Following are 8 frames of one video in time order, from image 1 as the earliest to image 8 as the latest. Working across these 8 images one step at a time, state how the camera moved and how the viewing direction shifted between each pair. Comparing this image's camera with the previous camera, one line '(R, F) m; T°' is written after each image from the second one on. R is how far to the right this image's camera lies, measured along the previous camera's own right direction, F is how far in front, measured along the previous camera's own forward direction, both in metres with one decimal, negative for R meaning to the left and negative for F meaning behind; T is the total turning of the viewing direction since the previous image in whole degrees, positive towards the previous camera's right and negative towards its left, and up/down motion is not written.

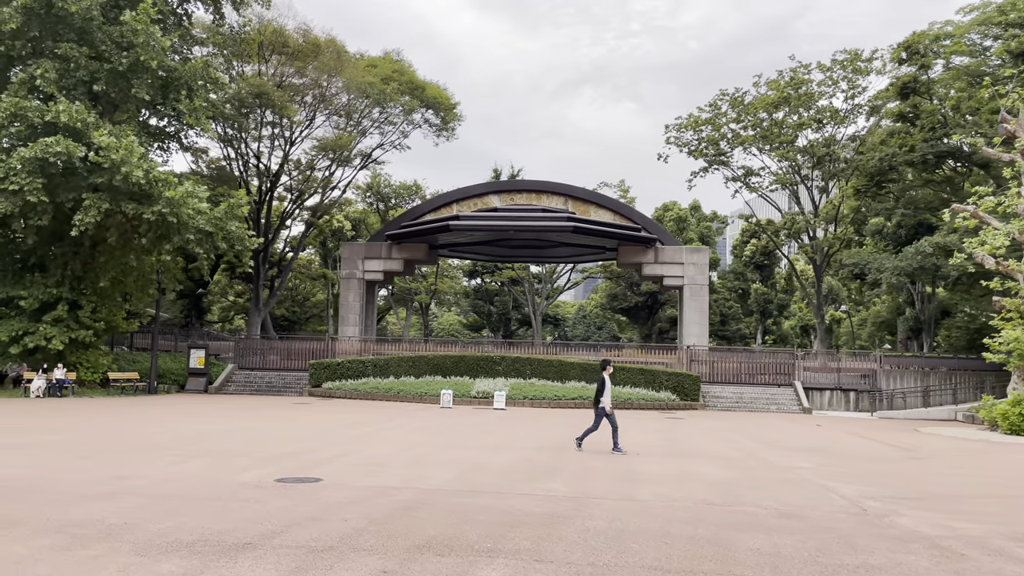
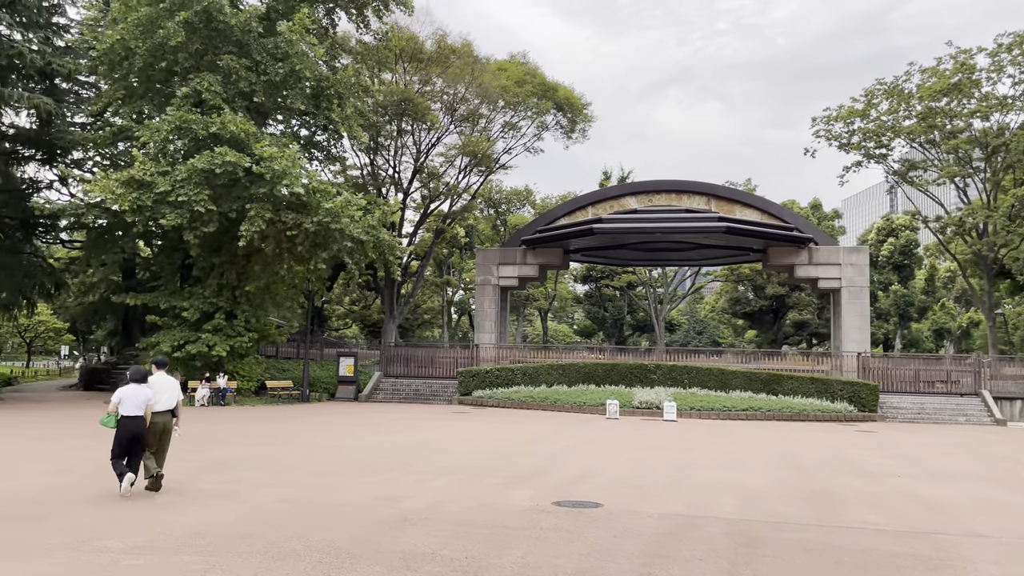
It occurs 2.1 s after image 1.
(-2.1, +0.7) m; -6°
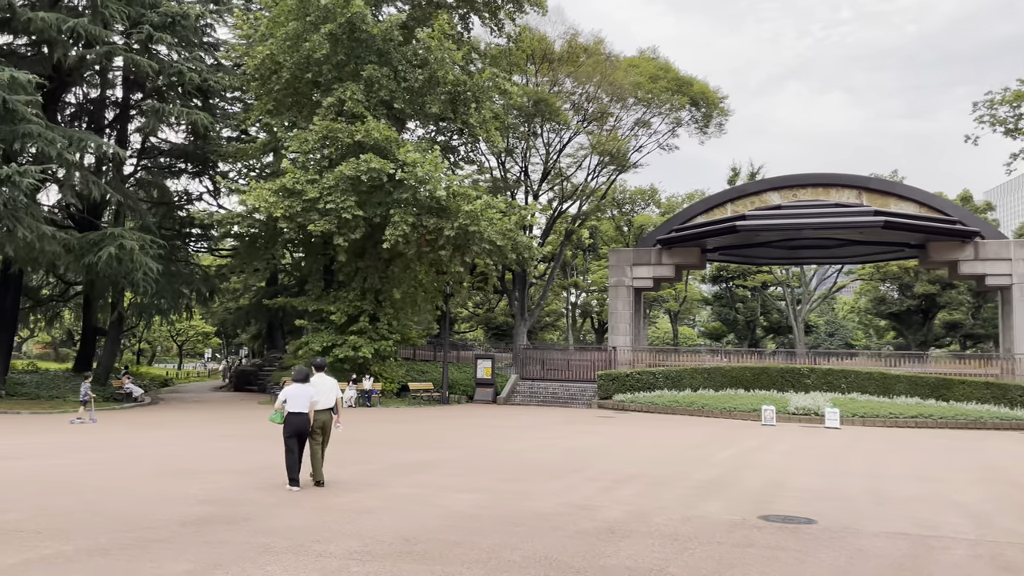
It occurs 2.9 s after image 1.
(-0.8, +0.3) m; -8°
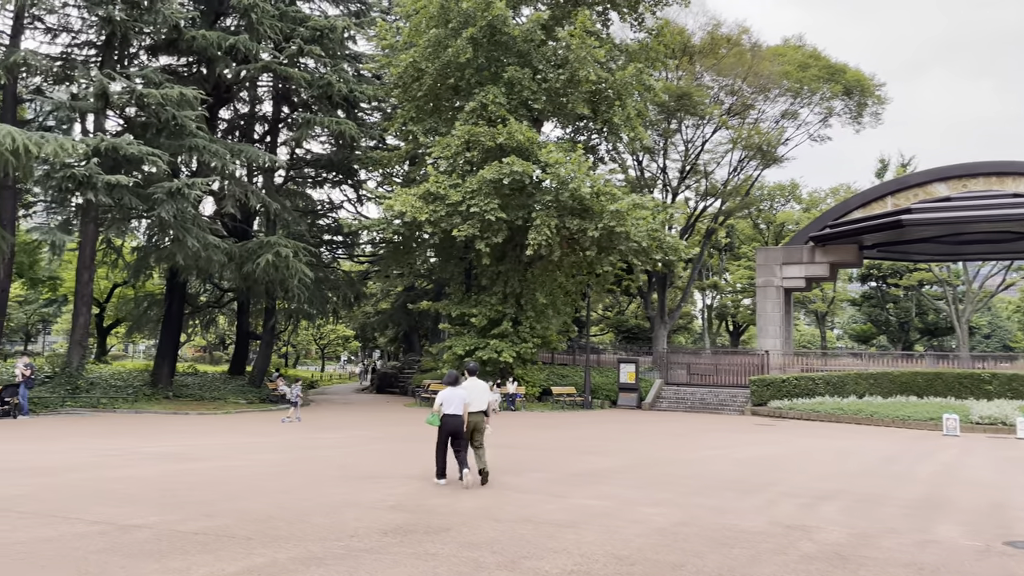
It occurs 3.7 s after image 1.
(-0.7, +0.4) m; -8°
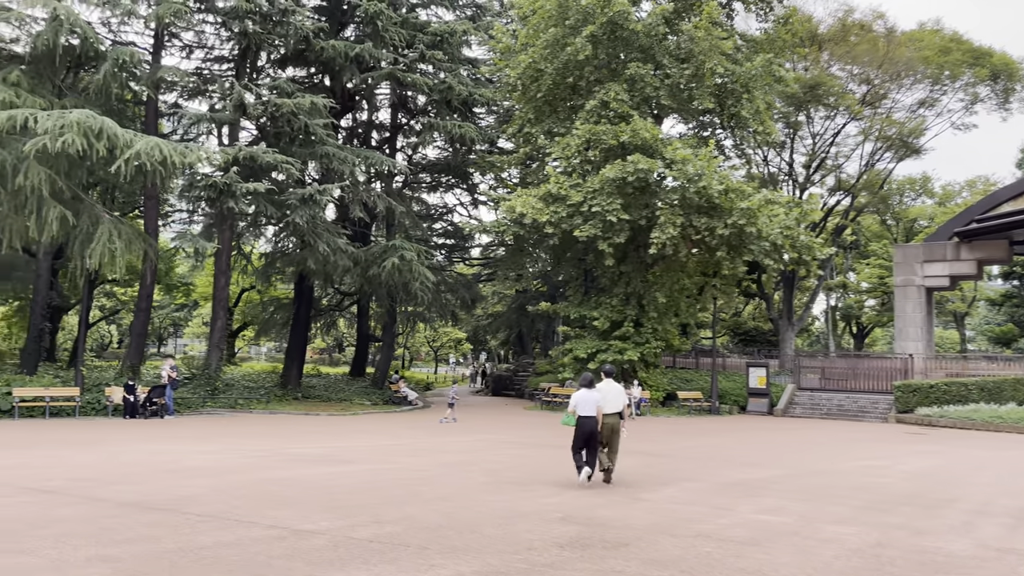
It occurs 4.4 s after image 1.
(-0.6, +0.3) m; -7°
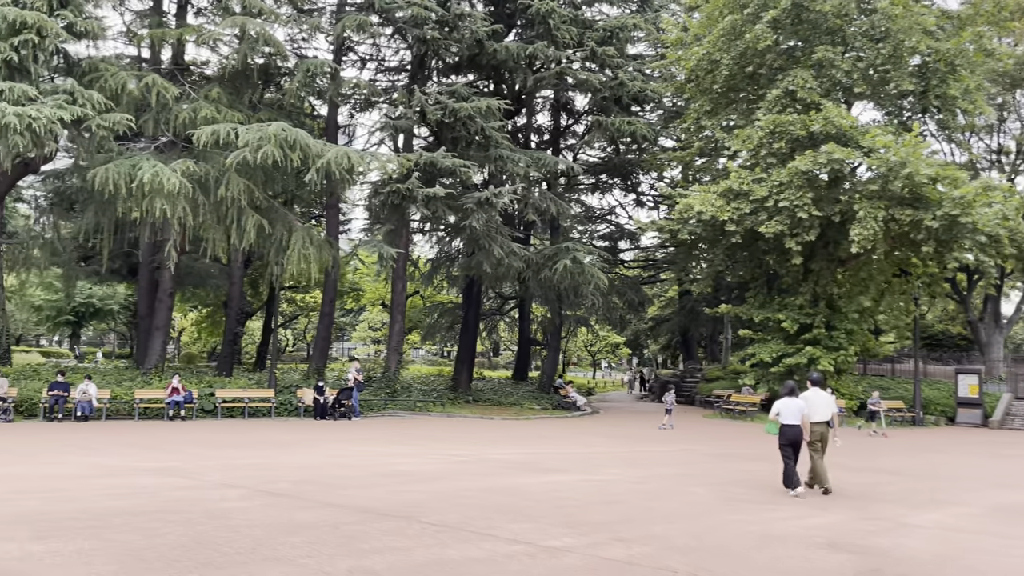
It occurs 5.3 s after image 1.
(-0.9, +0.5) m; -10°
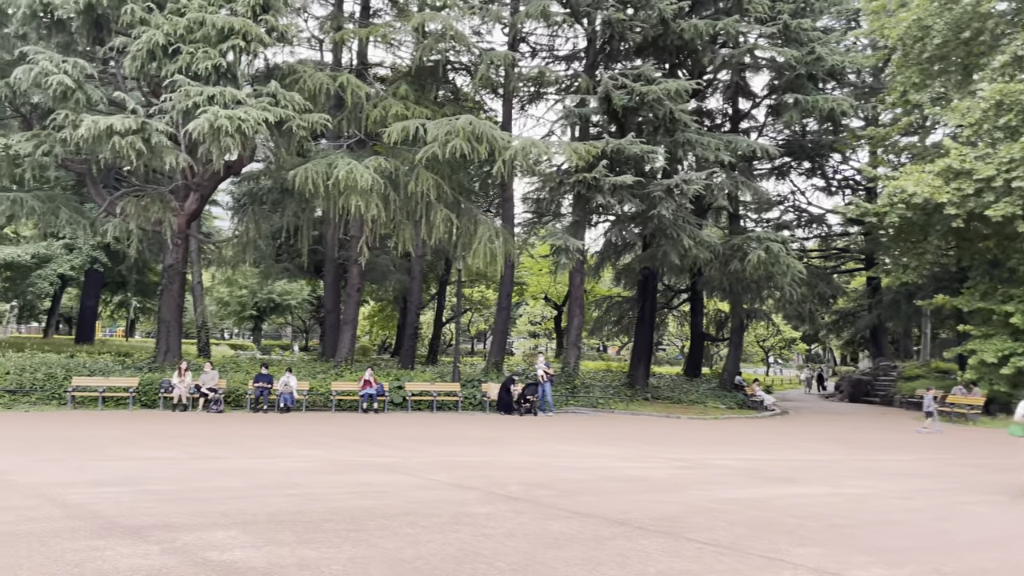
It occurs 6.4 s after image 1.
(-1.0, +0.6) m; -10°
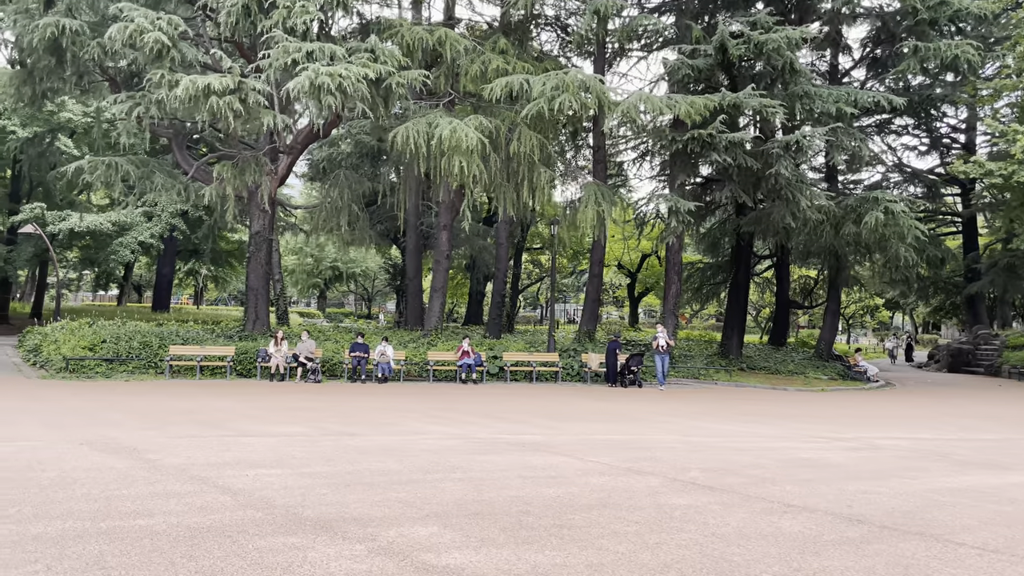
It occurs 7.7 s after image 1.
(-1.2, +0.8) m; -3°
